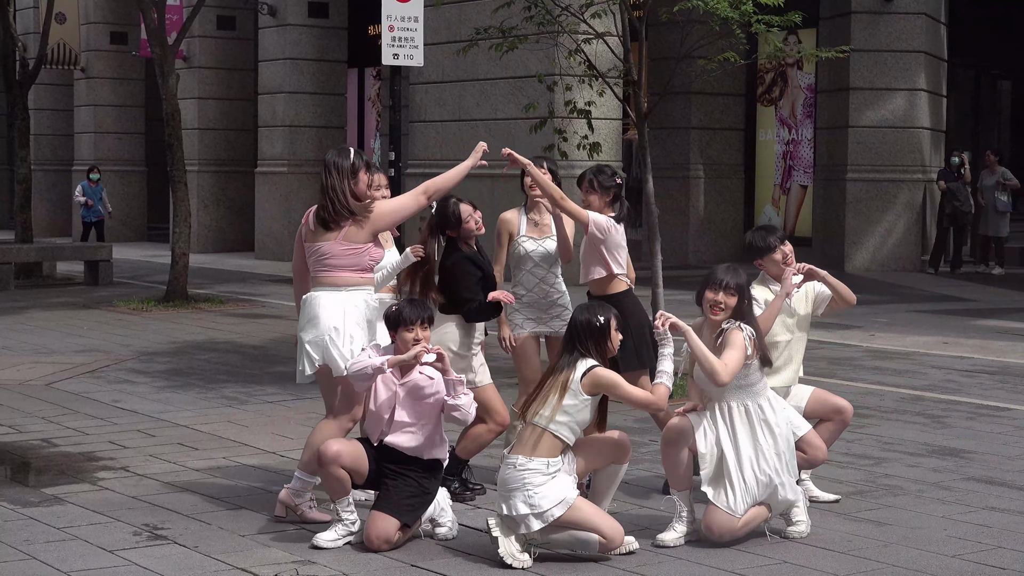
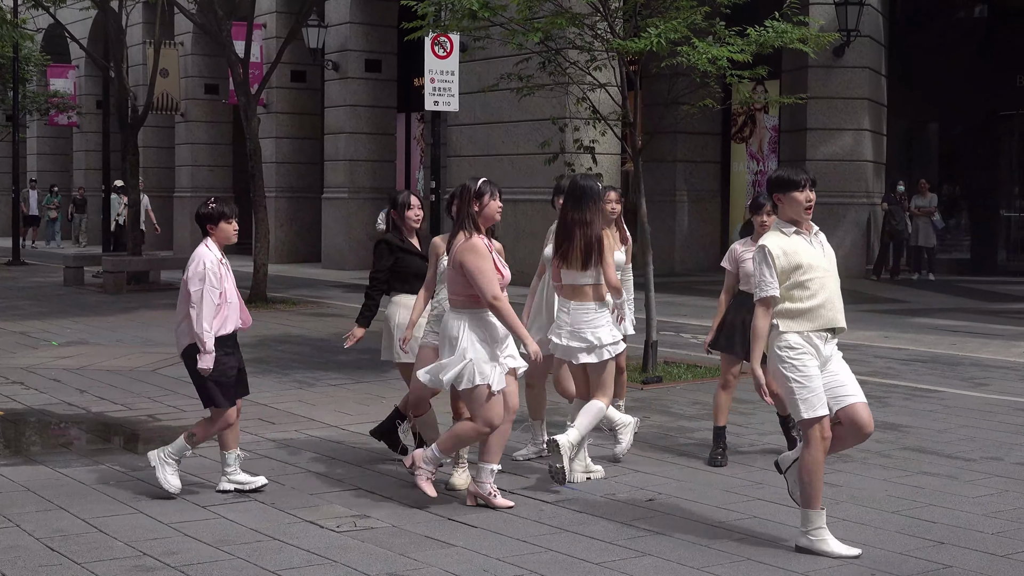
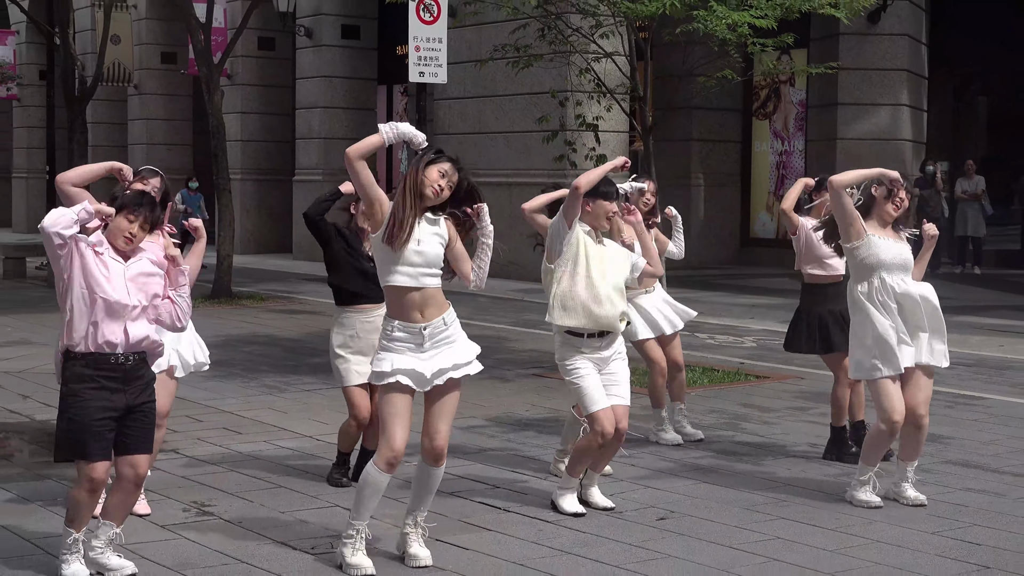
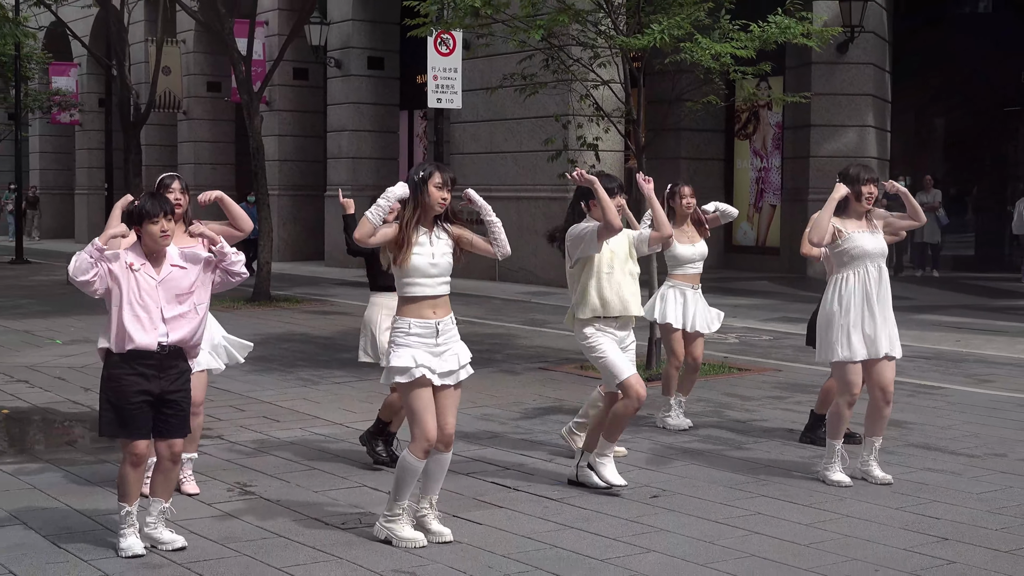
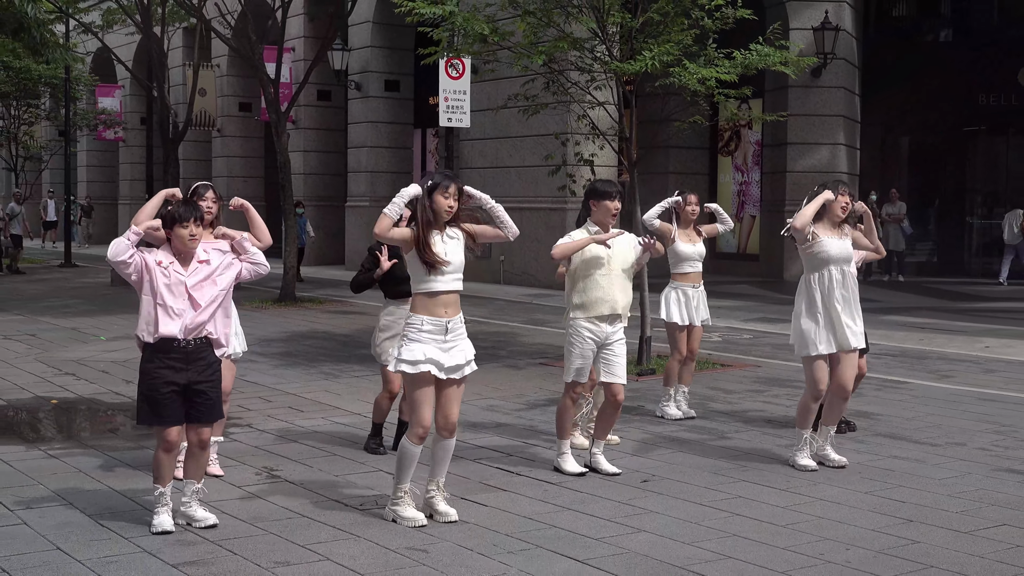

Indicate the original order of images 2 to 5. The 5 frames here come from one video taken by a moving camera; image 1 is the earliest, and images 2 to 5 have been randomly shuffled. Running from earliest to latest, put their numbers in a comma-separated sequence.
3, 4, 5, 2
